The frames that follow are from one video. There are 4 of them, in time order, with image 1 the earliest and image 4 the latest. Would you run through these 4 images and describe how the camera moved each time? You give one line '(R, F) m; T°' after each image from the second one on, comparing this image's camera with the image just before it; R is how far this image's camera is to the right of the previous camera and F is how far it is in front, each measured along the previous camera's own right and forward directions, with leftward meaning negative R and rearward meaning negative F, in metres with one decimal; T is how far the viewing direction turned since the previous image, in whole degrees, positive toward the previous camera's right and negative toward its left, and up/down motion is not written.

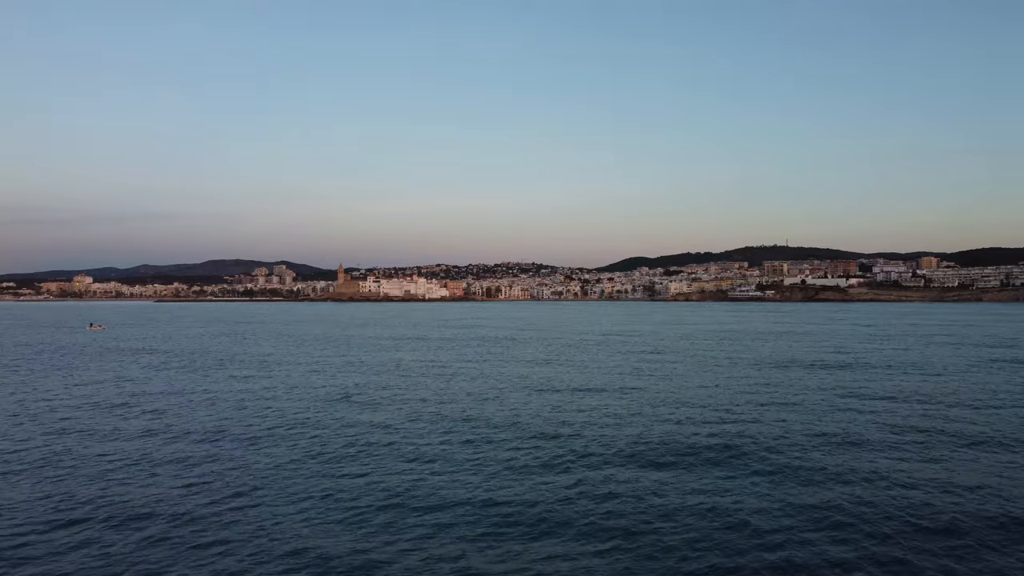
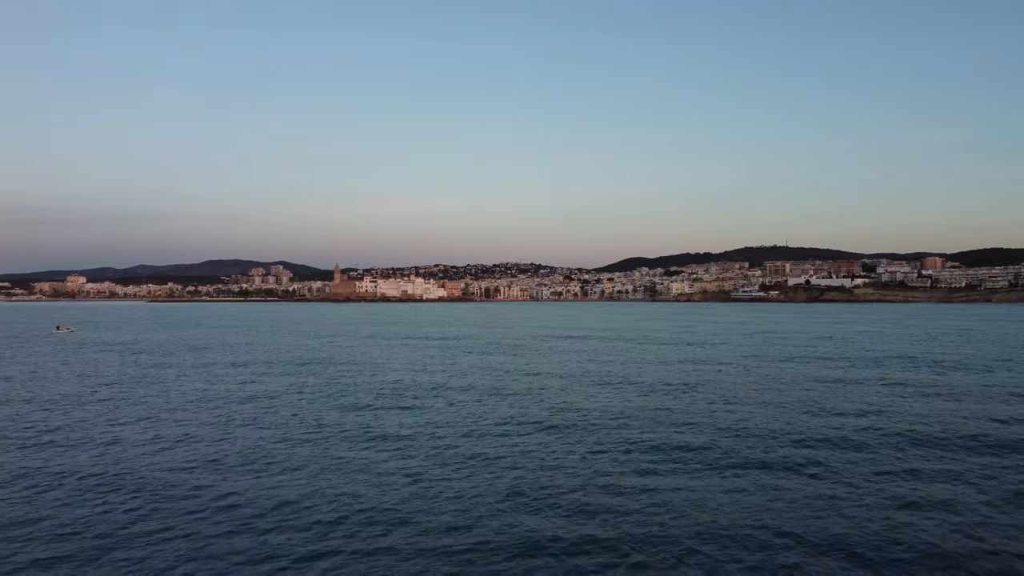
(-0.2, +2.8) m; 0°
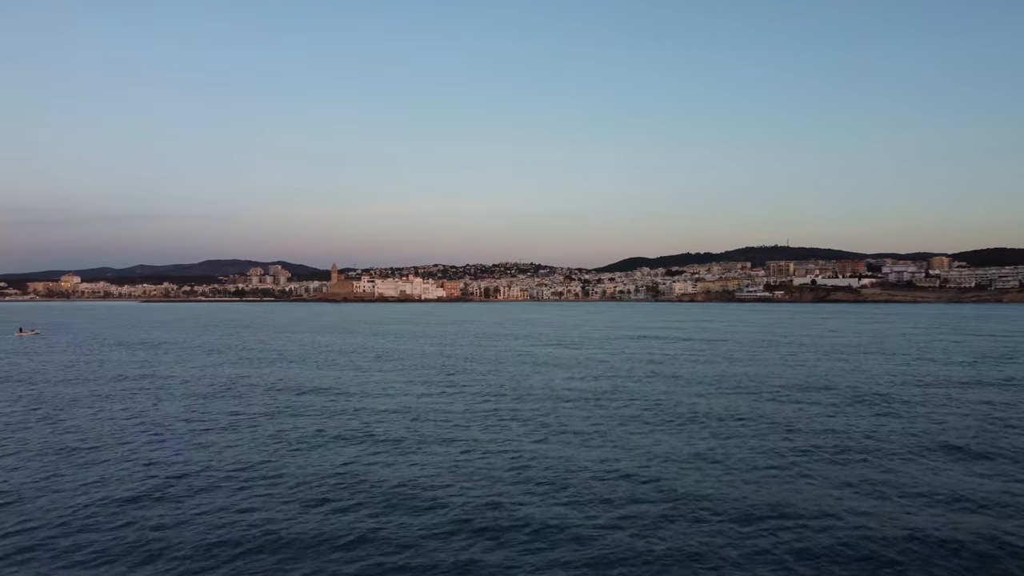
(-0.3, +3.0) m; 0°
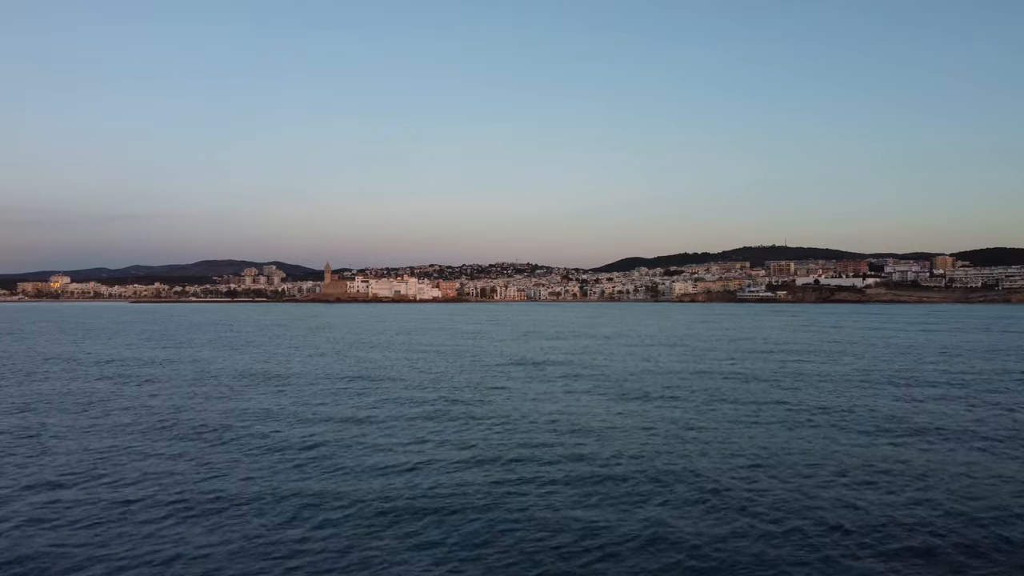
(-0.2, +3.3) m; 0°
